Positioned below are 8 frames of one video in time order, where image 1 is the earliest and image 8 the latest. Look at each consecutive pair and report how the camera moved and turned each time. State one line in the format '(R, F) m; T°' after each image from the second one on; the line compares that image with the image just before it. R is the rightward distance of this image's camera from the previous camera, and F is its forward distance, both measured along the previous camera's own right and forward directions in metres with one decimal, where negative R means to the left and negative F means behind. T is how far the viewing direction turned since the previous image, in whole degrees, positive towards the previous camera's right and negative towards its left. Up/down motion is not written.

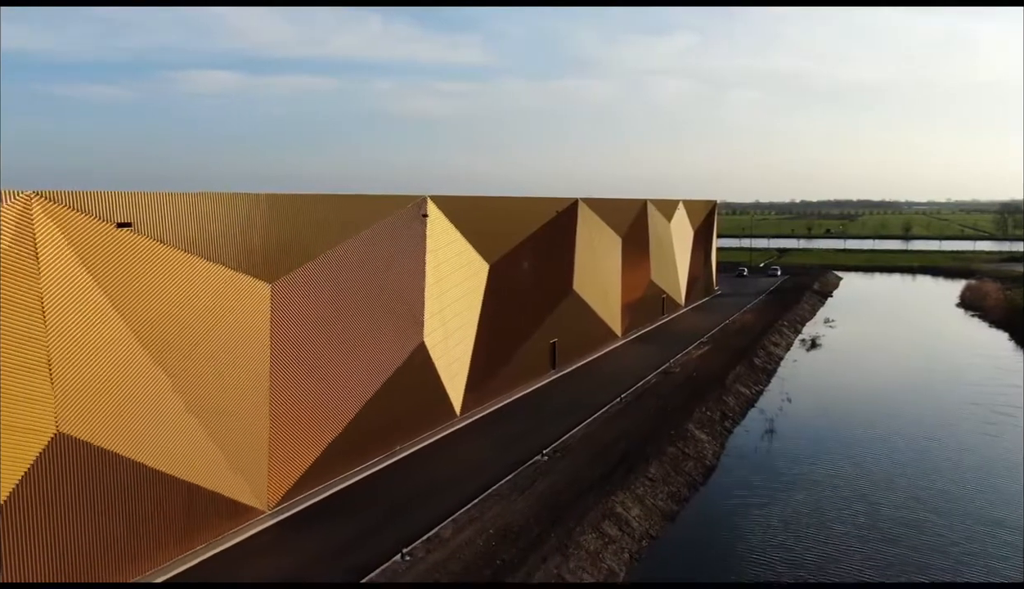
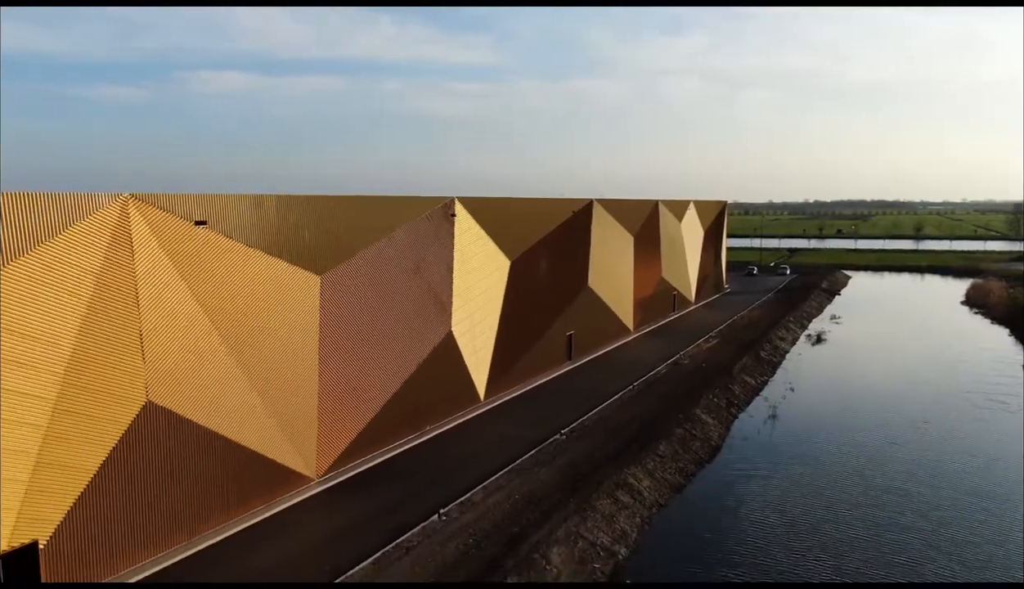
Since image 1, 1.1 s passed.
(-0.2, -1.3) m; -1°
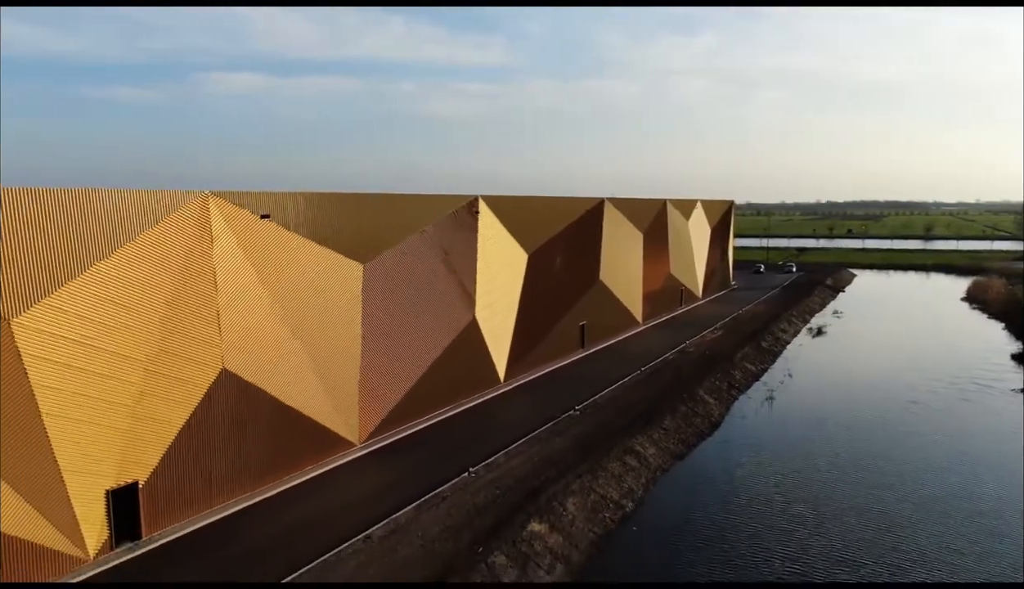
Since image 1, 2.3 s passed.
(-0.2, -1.6) m; -1°
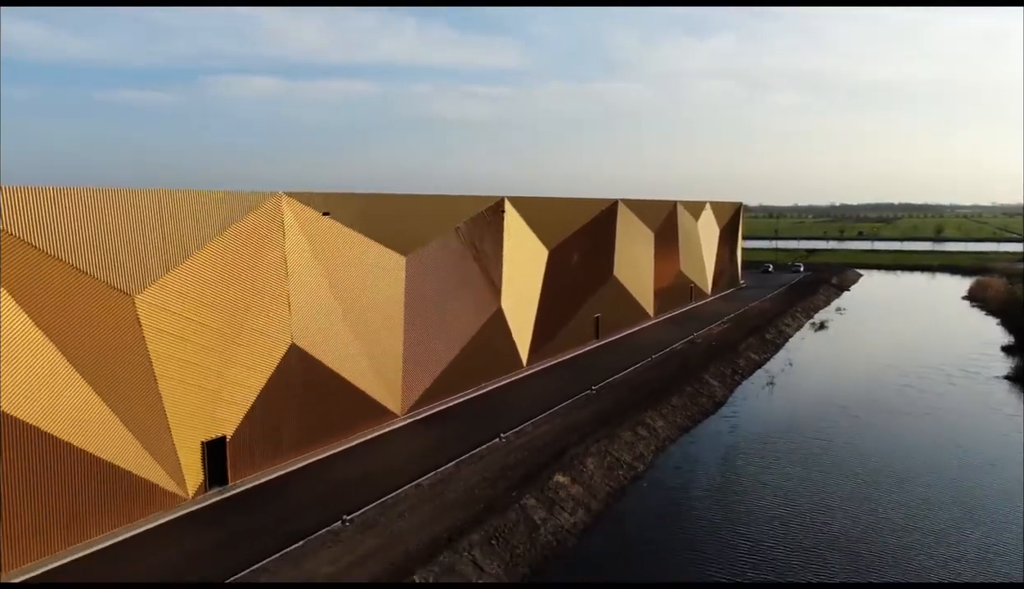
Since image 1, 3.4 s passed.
(-0.3, -1.8) m; -1°
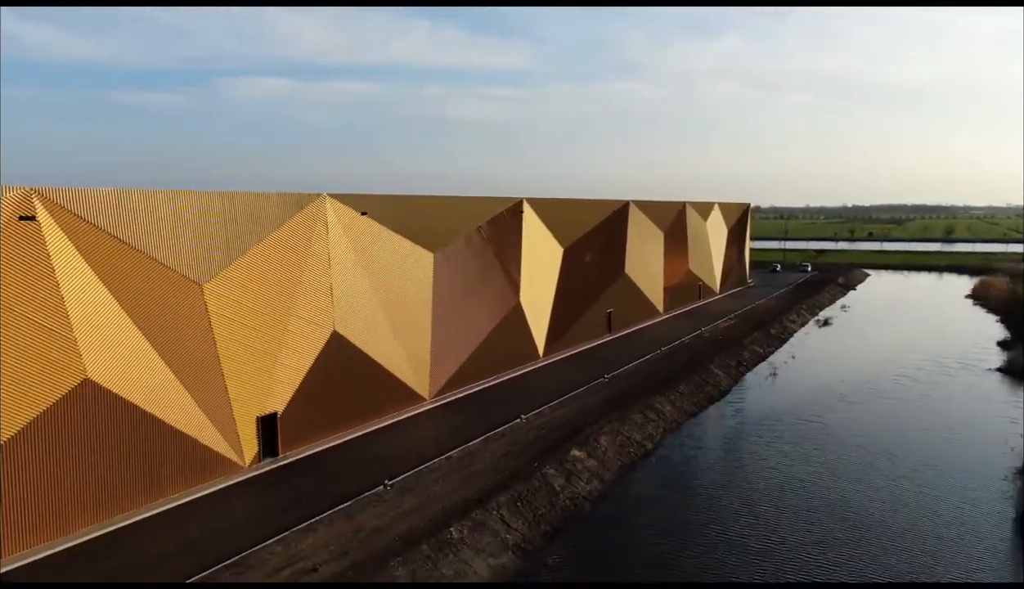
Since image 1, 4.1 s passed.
(-0.2, -1.3) m; -1°
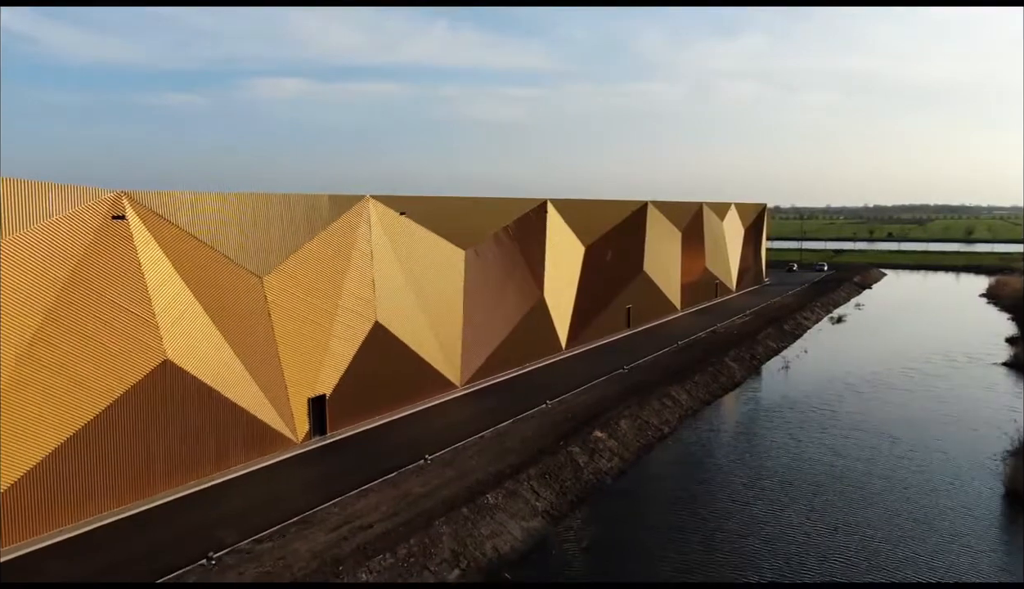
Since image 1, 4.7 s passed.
(-0.2, -1.2) m; -1°
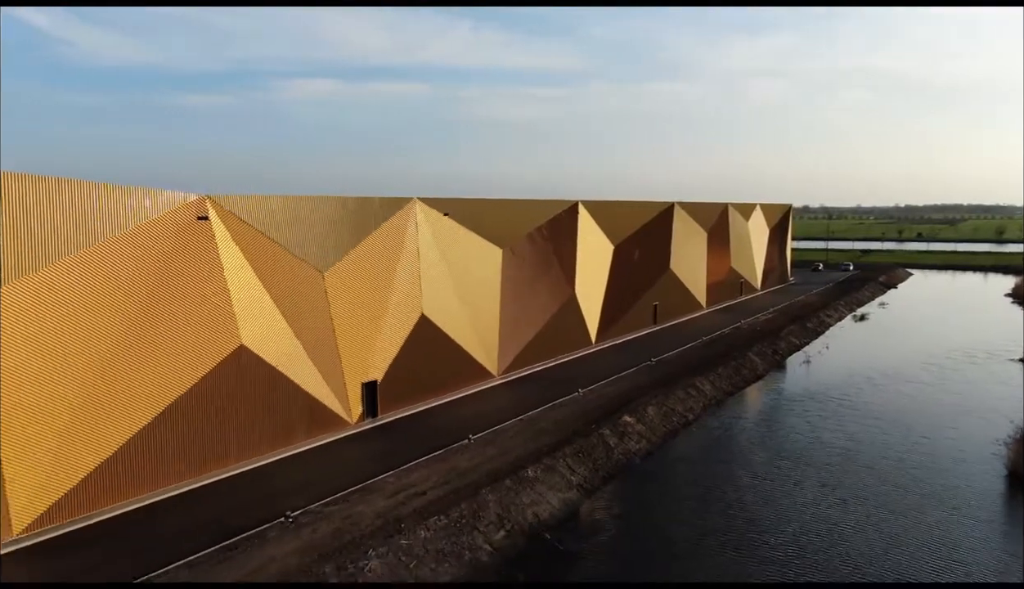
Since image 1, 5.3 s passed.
(-0.2, -1.3) m; -2°
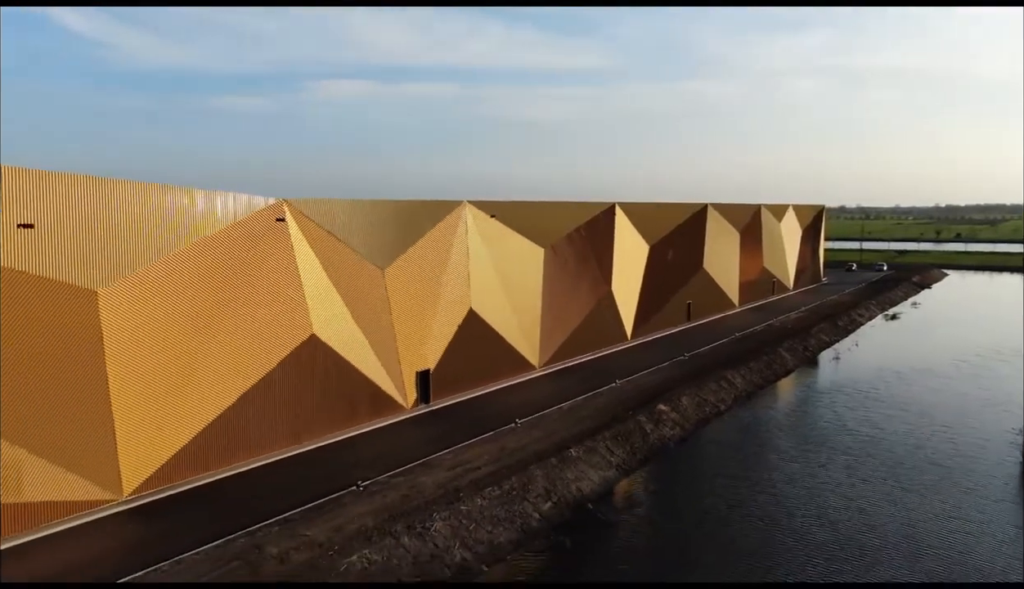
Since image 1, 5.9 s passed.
(-0.2, -1.3) m; -2°
